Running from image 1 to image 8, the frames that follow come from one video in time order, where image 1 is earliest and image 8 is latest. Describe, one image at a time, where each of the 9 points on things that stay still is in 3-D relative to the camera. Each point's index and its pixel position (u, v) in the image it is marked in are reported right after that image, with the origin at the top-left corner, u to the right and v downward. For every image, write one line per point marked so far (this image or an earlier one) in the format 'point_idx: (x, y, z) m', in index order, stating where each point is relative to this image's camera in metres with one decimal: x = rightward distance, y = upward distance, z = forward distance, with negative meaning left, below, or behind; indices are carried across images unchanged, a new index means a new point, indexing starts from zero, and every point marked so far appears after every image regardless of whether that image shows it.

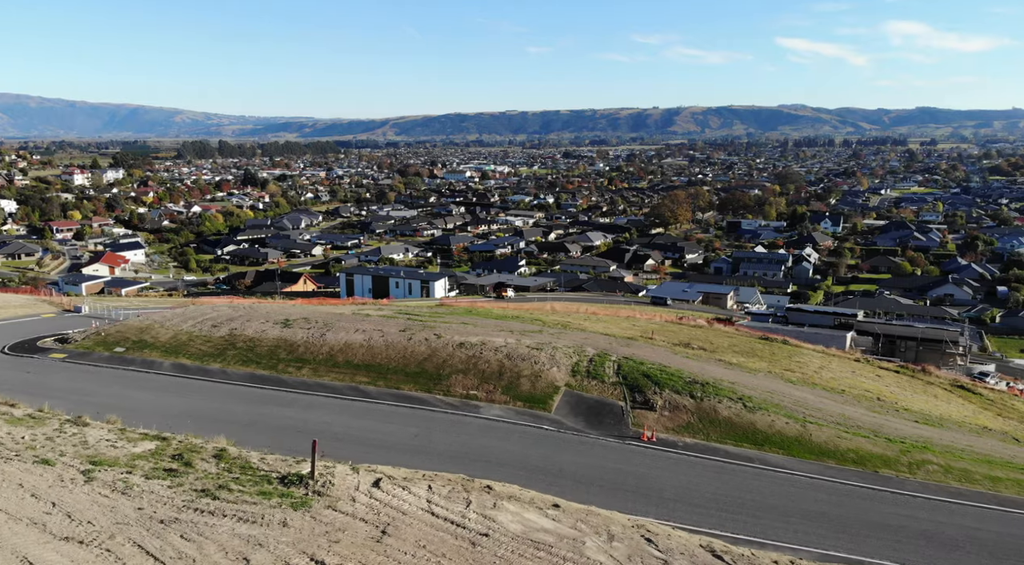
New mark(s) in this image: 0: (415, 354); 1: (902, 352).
0: (-1.3, -1.0, +10.9) m
1: (+9.2, -1.6, +19.4) m
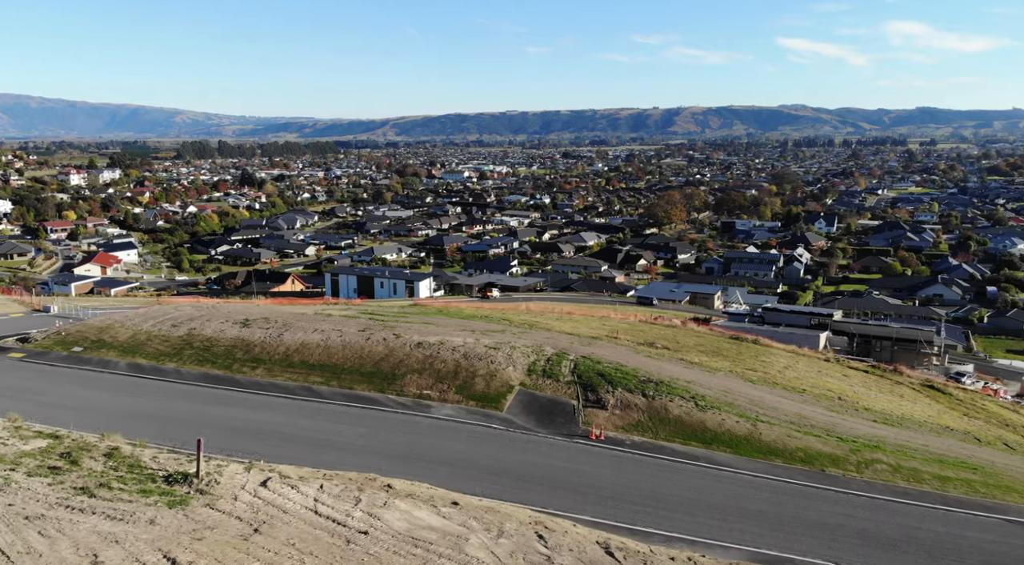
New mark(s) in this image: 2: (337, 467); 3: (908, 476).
0: (-1.9, -1.0, +10.9) m
1: (+8.7, -1.7, +19.4) m
2: (-1.9, -1.9, +8.4) m
3: (+4.8, -2.3, +9.8) m
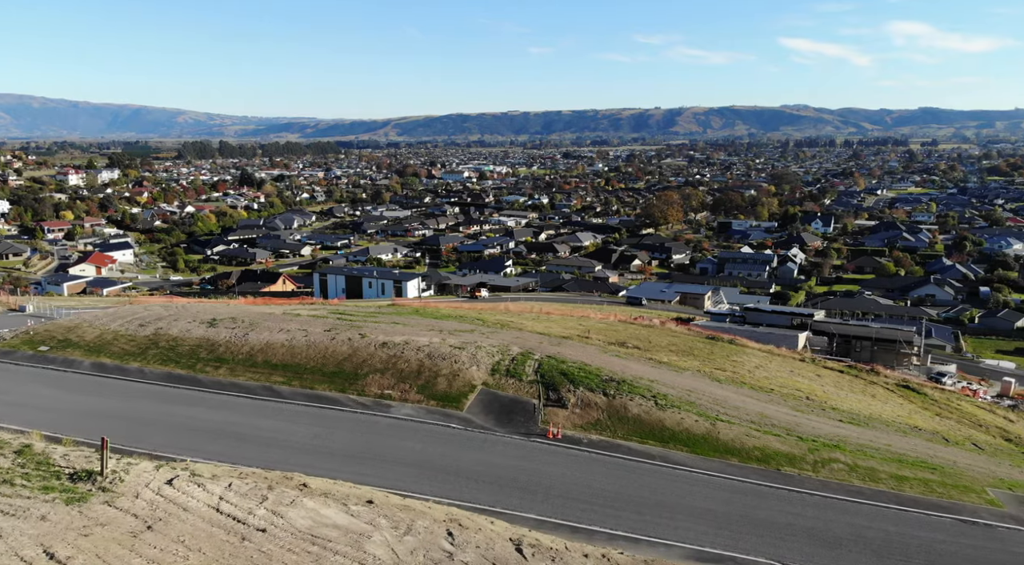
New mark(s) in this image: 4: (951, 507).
0: (-2.4, -1.0, +11.0) m
1: (+8.2, -1.7, +19.4) m
2: (-2.4, -1.9, +8.5) m
3: (+4.3, -2.3, +9.9) m
4: (+5.1, -2.6, +9.5) m
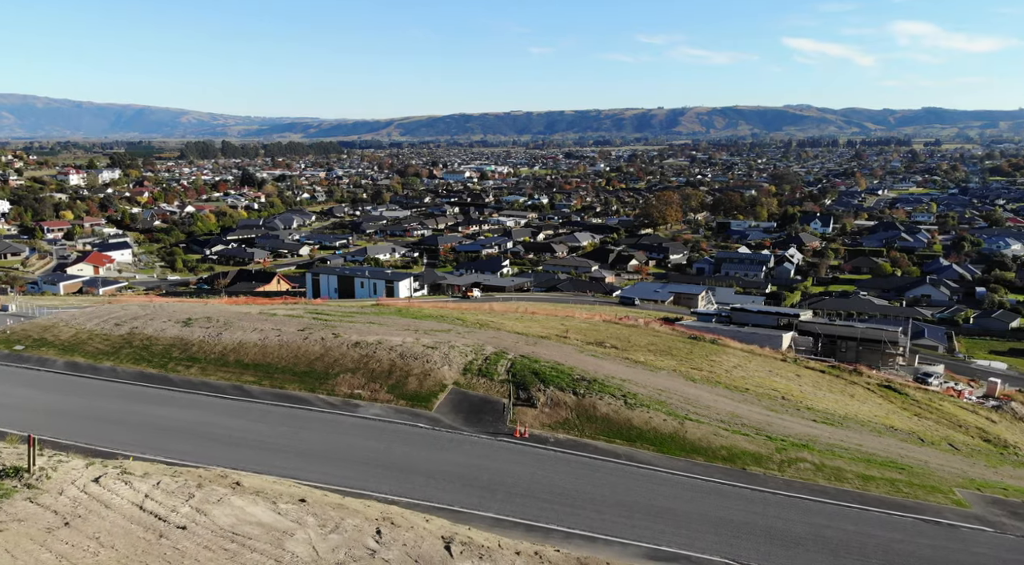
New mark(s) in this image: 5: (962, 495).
0: (-2.8, -1.0, +11.1) m
1: (+7.8, -1.7, +19.4) m
2: (-2.8, -1.9, +8.5) m
3: (+3.9, -2.3, +9.9) m
4: (+4.7, -2.6, +9.5) m
5: (+5.5, -2.6, +10.0) m
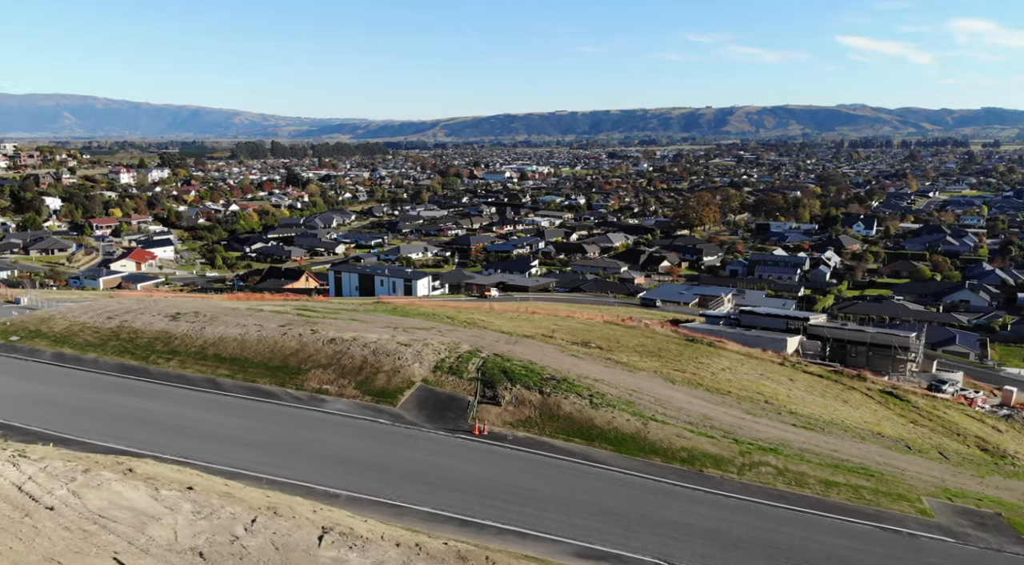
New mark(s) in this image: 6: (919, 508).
0: (-3.2, -0.9, +11.4) m
1: (+7.9, -1.8, +19.1) m
2: (-3.3, -1.9, +8.8) m
3: (+3.3, -2.4, +9.8) m
4: (+4.2, -2.7, +9.4) m
5: (+5.0, -2.7, +9.8) m
6: (+4.8, -2.7, +9.6) m
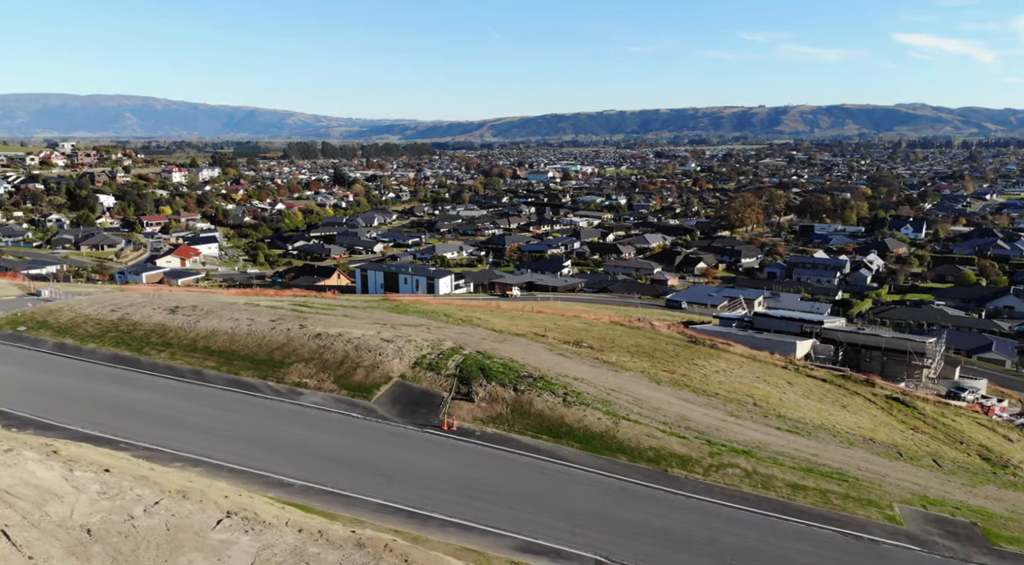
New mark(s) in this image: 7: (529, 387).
0: (-3.5, -0.9, +11.7) m
1: (+8.1, -1.8, +18.7) m
2: (-3.8, -1.8, +9.2) m
3: (+2.9, -2.4, +9.7) m
4: (+3.7, -2.7, +9.3) m
5: (+4.6, -2.7, +9.7) m
6: (+4.4, -2.7, +9.5) m
7: (+0.2, -1.4, +10.9) m
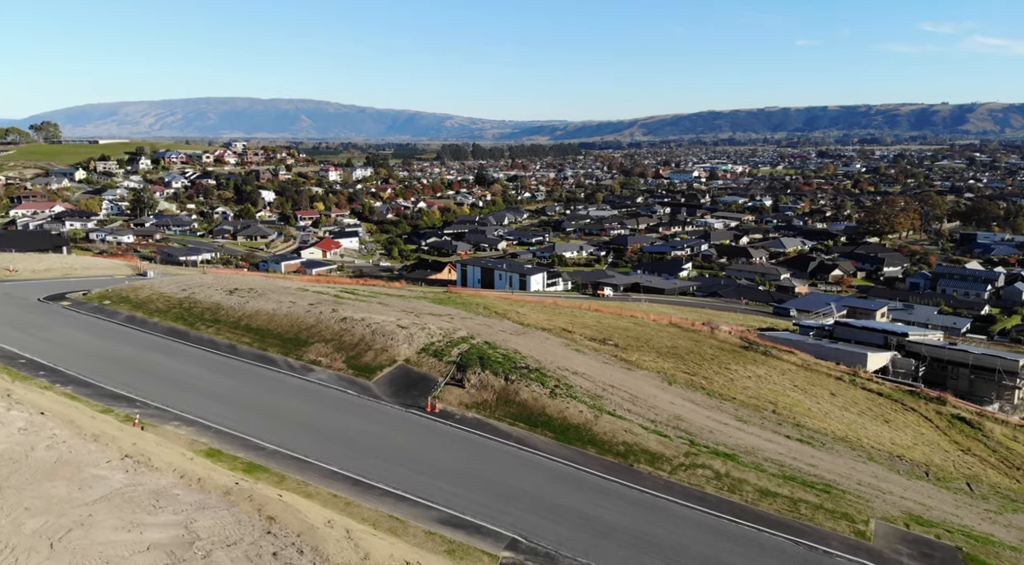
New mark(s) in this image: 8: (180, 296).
0: (-3.3, -0.6, +12.8) m
1: (+9.3, -2.1, +17.5) m
2: (-4.2, -1.6, +10.4) m
3: (+2.5, -2.4, +9.7) m
4: (+3.2, -2.7, +9.0) m
5: (+4.1, -2.8, +9.3) m
6: (+3.9, -2.8, +9.2) m
7: (+0.2, -1.3, +11.4) m
8: (-5.8, -0.2, +14.3) m
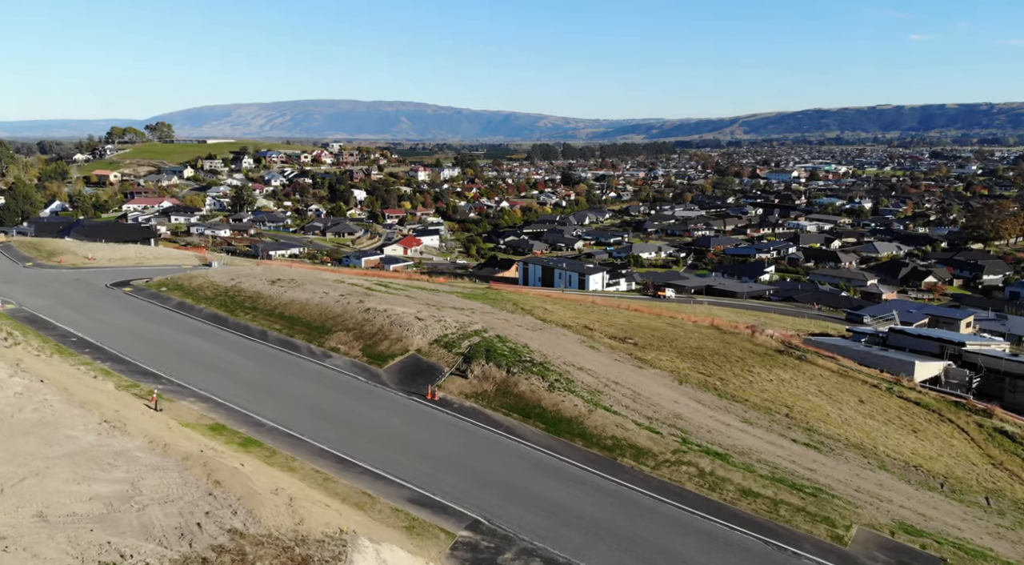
0: (-3.0, -0.5, +13.6) m
1: (+10.0, -2.2, +16.7) m
2: (-4.2, -1.4, +11.3) m
3: (+2.3, -2.4, +9.7) m
4: (+2.9, -2.7, +9.0) m
5: (+3.9, -2.8, +9.2) m
6: (+3.6, -2.8, +9.1) m
7: (+0.2, -1.3, +11.7) m
8: (-5.3, 0.0, +15.3) m
